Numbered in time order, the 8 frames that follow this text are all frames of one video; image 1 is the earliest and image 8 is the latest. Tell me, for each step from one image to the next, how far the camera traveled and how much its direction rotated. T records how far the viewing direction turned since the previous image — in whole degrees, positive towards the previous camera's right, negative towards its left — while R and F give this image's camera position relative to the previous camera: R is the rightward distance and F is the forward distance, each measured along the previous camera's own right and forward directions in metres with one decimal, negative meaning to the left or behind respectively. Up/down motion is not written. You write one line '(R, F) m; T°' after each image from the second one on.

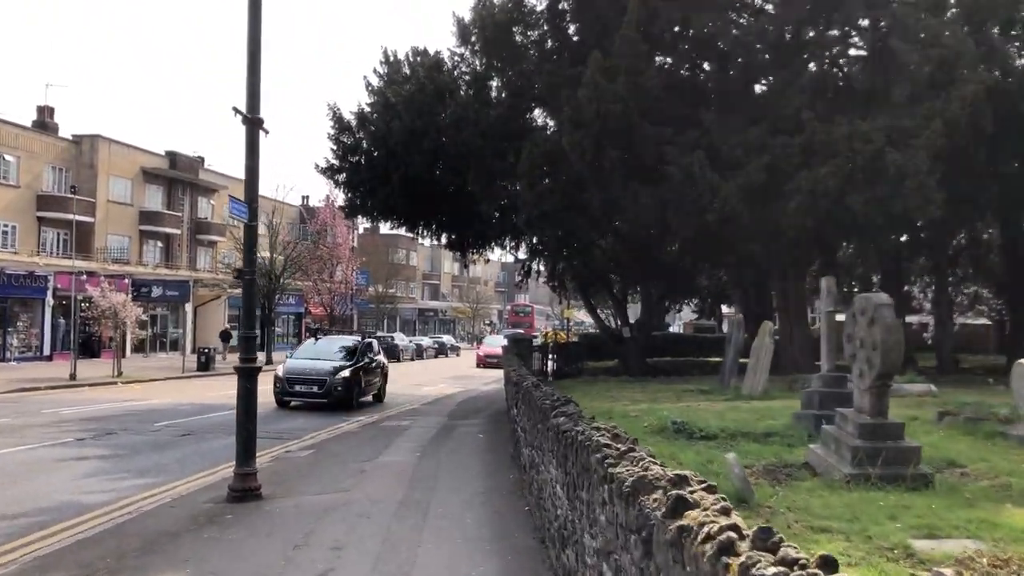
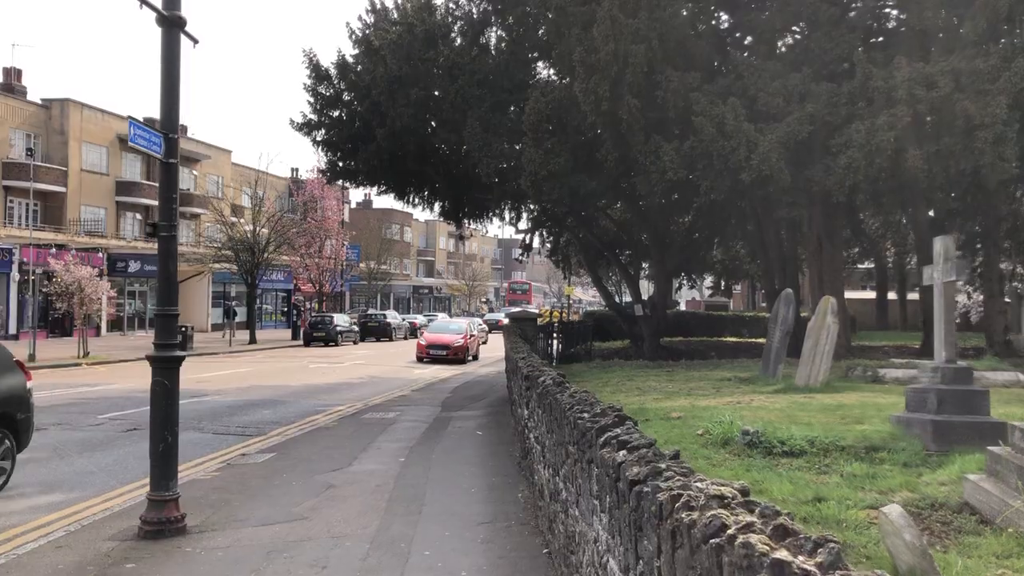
(-0.1, +2.7) m; 0°
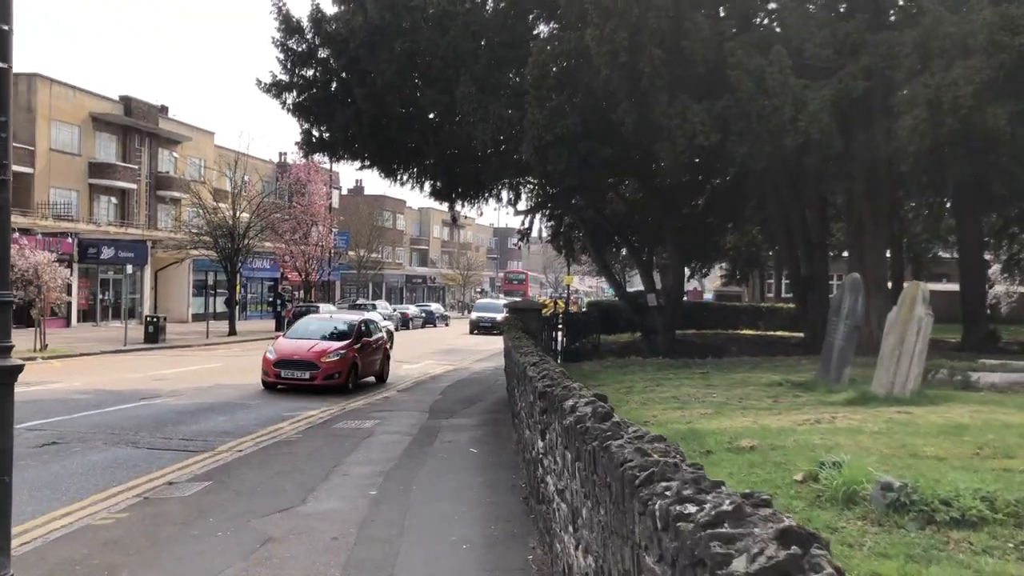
(-0.1, +2.7) m; 0°
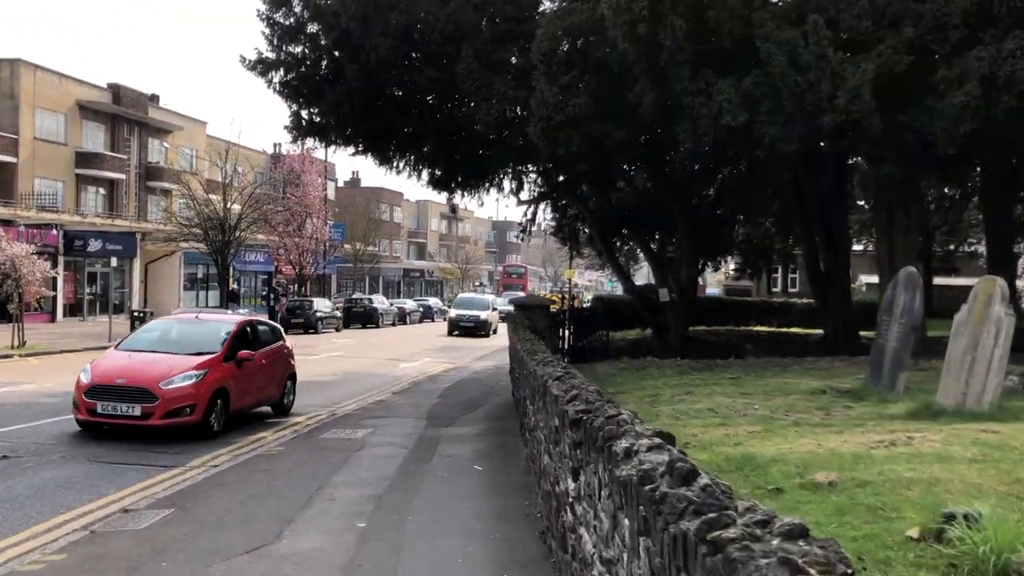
(-0.1, +1.4) m; 0°
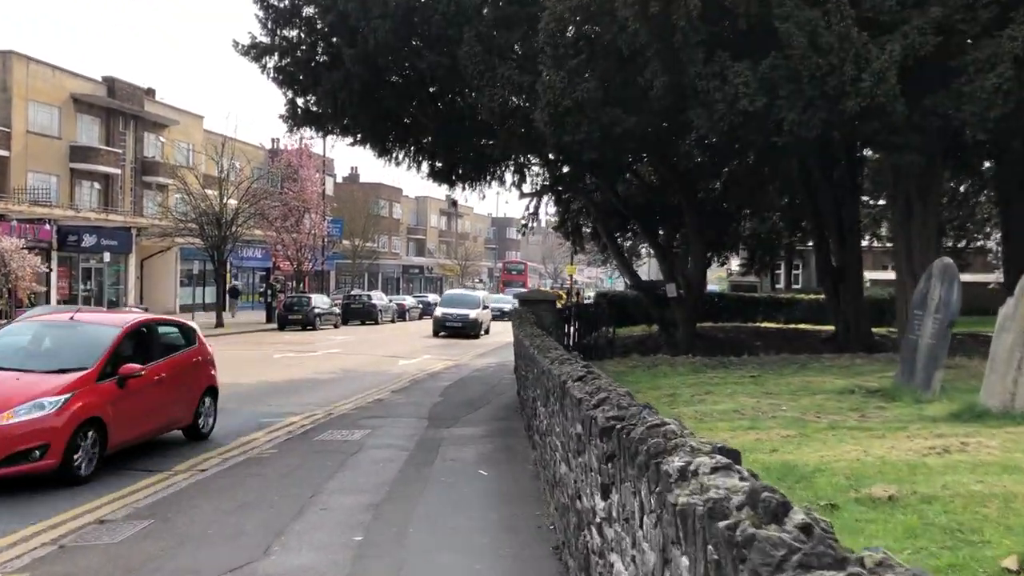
(-0.1, +0.7) m; 0°
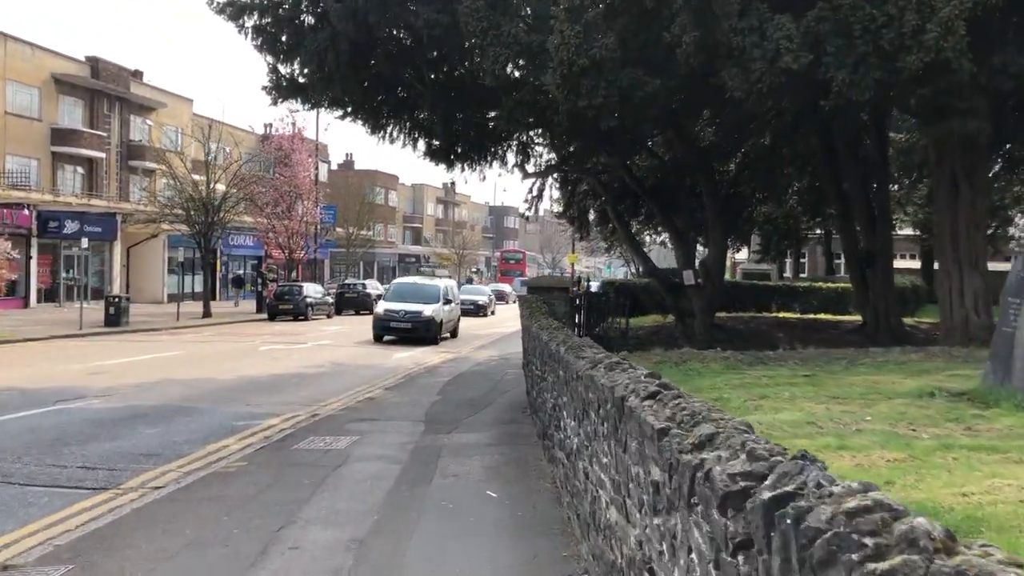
(-0.1, +1.7) m; 0°
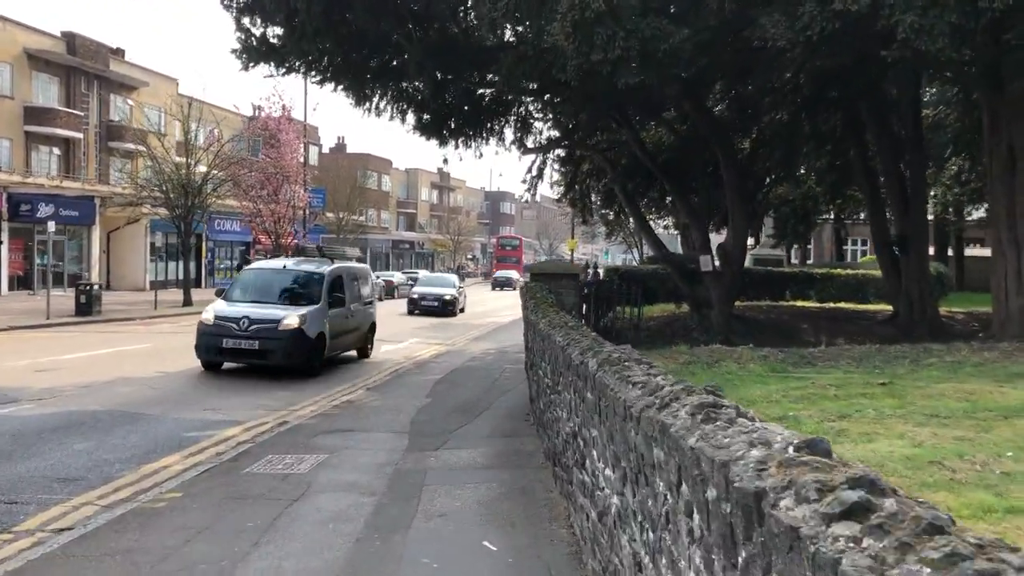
(0.0, +1.9) m; 0°
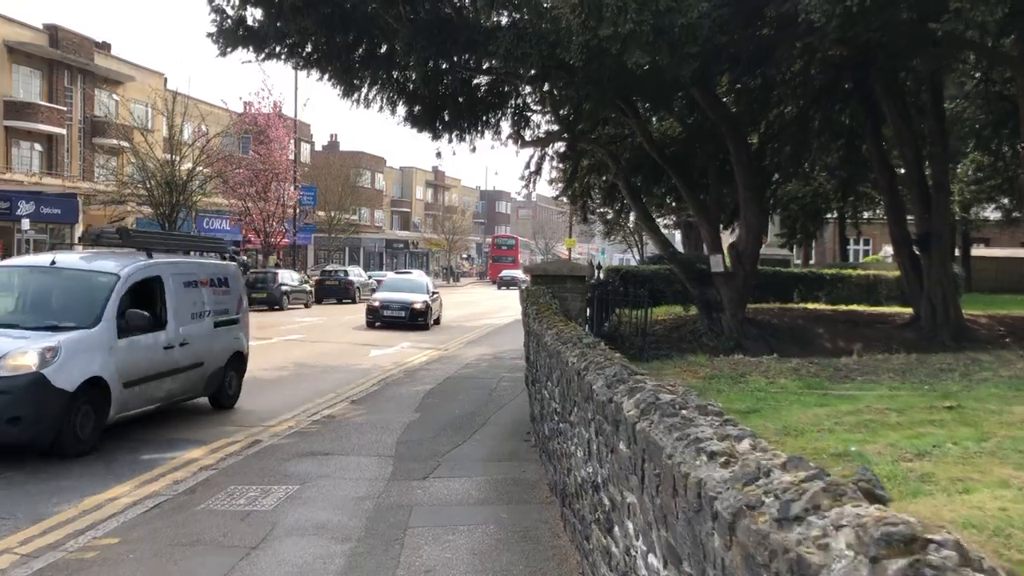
(0.0, +1.2) m; 0°
